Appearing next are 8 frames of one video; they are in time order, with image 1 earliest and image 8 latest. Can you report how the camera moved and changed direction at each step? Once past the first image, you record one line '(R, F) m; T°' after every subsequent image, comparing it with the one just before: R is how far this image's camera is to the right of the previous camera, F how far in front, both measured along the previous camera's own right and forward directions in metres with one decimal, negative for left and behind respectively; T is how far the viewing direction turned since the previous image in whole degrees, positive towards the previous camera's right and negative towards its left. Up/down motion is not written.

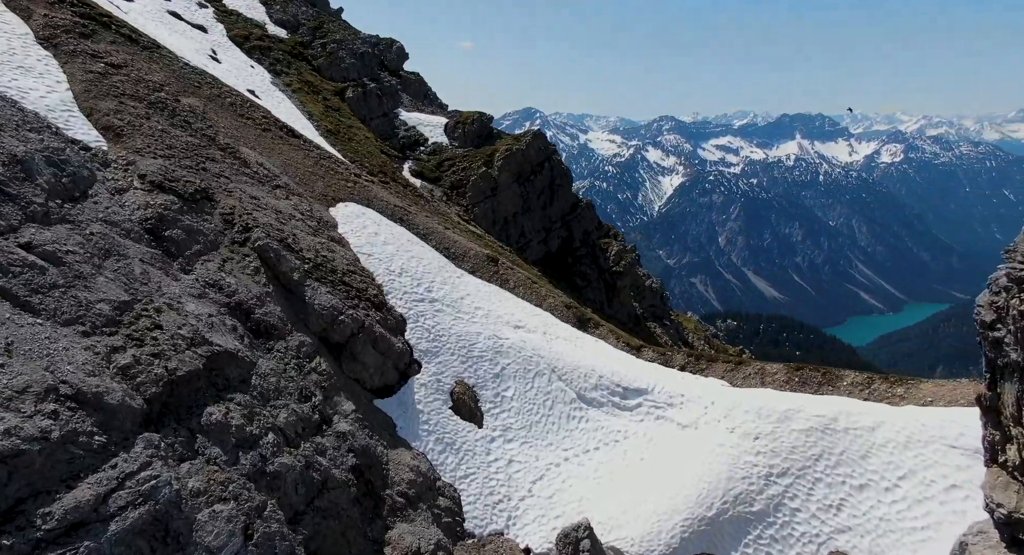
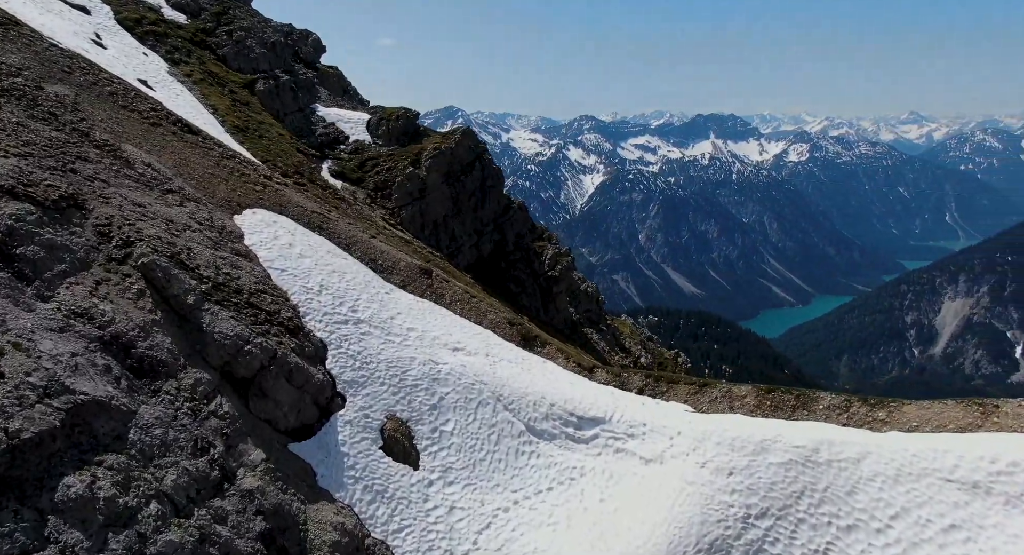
(-0.6, +5.2) m; +6°
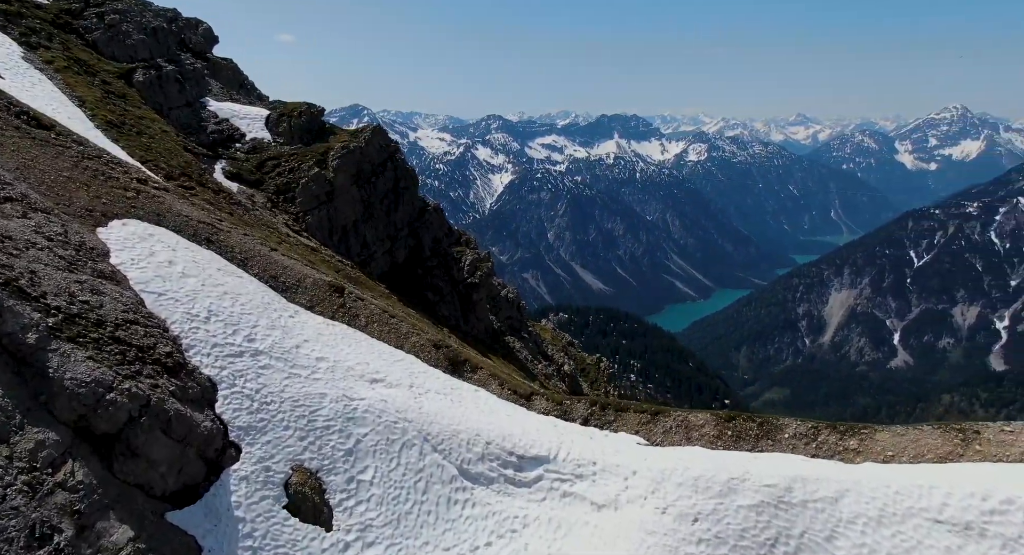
(-0.7, +5.0) m; +7°
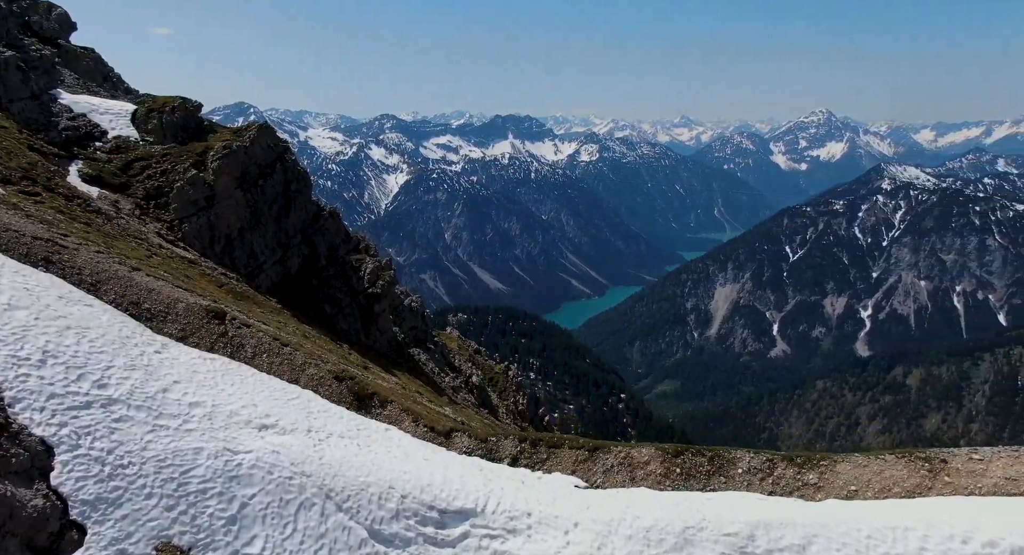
(-0.7, +4.7) m; +8°
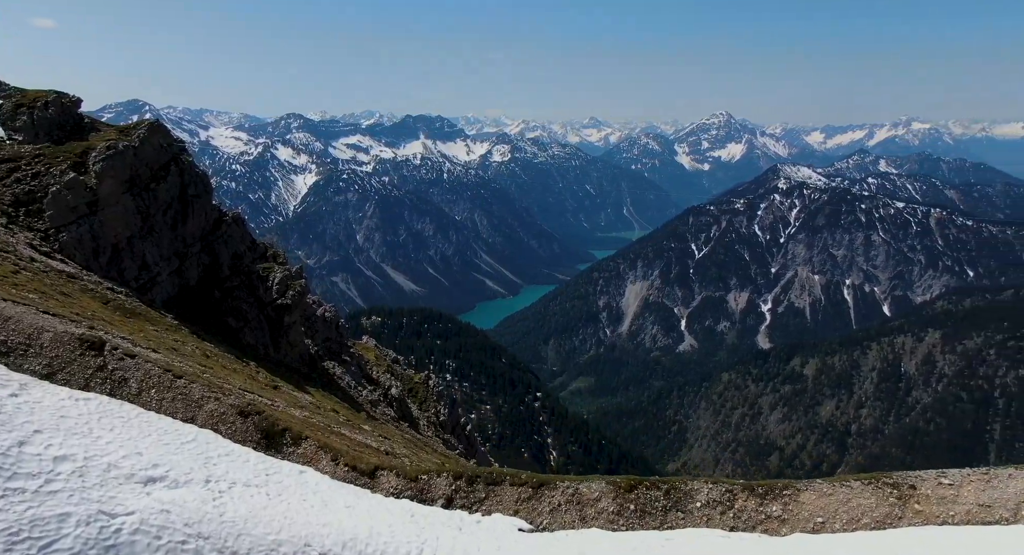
(-0.6, +3.4) m; +7°
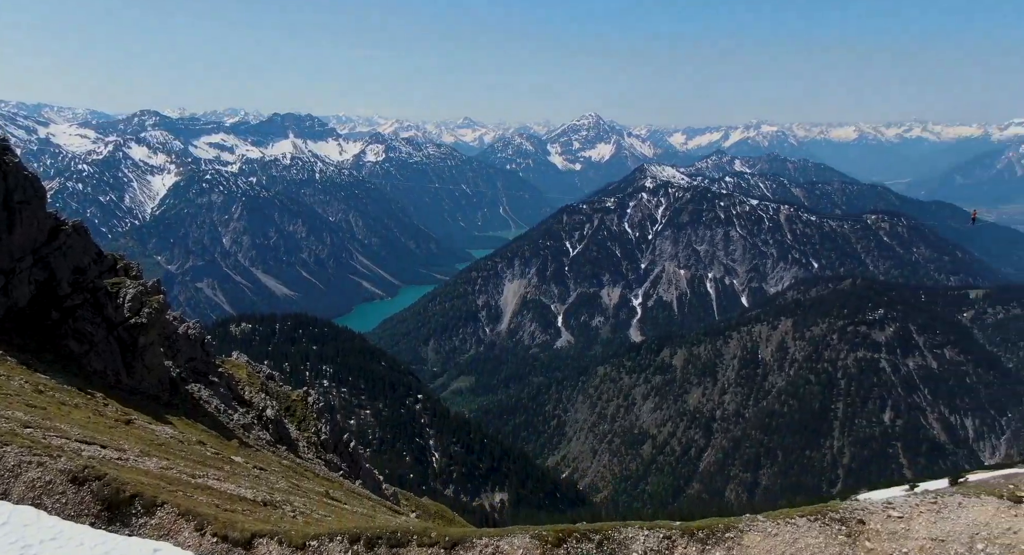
(-0.7, +3.9) m; +9°
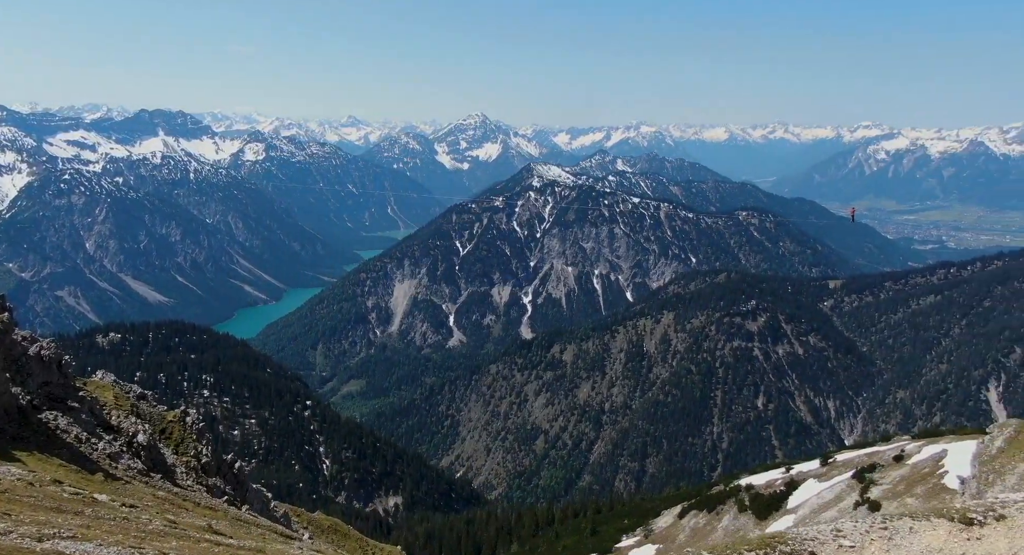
(-0.6, +3.1) m; +8°
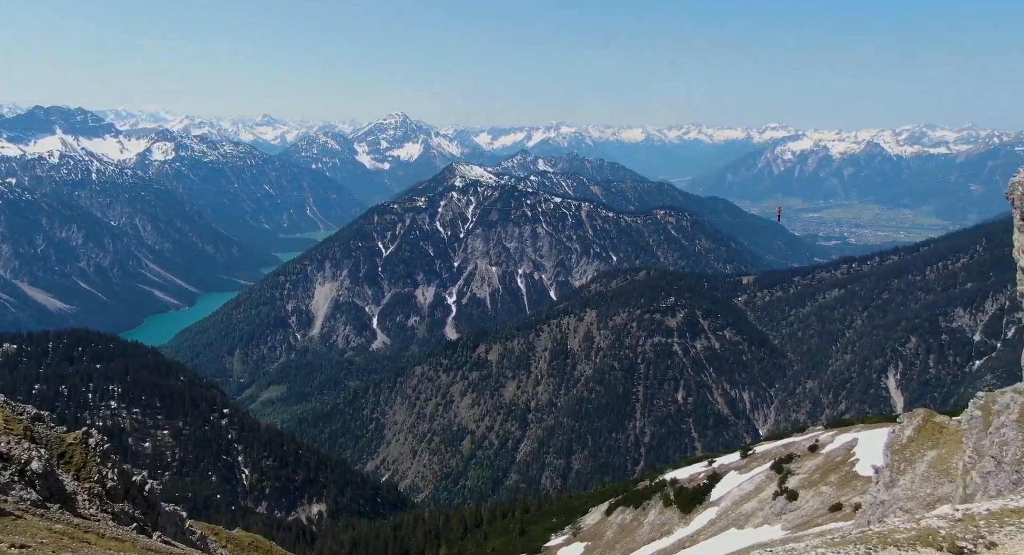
(-0.6, +2.5) m; +6°
